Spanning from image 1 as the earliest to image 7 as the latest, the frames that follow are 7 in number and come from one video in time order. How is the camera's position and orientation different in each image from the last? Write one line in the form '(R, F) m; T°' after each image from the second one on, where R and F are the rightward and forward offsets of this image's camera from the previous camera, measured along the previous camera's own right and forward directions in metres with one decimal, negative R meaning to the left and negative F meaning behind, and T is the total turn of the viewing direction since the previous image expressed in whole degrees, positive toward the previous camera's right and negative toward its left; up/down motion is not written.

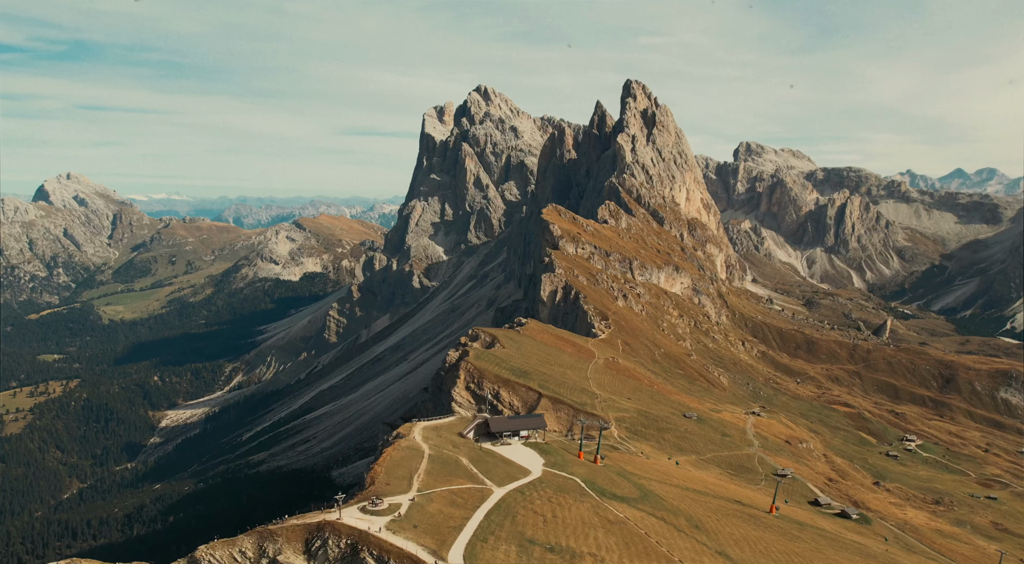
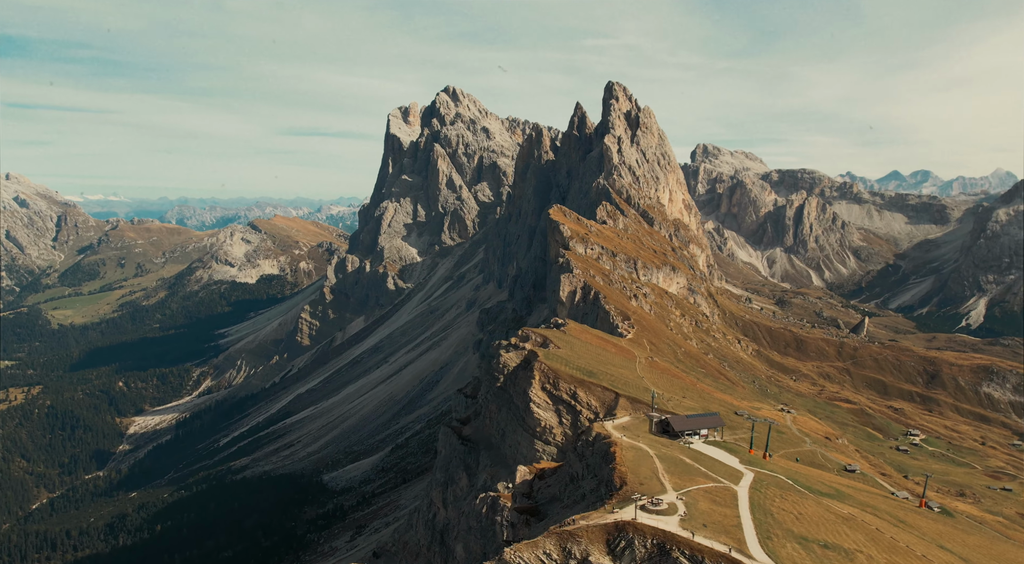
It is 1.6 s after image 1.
(-6.9, +0.2) m; +2°
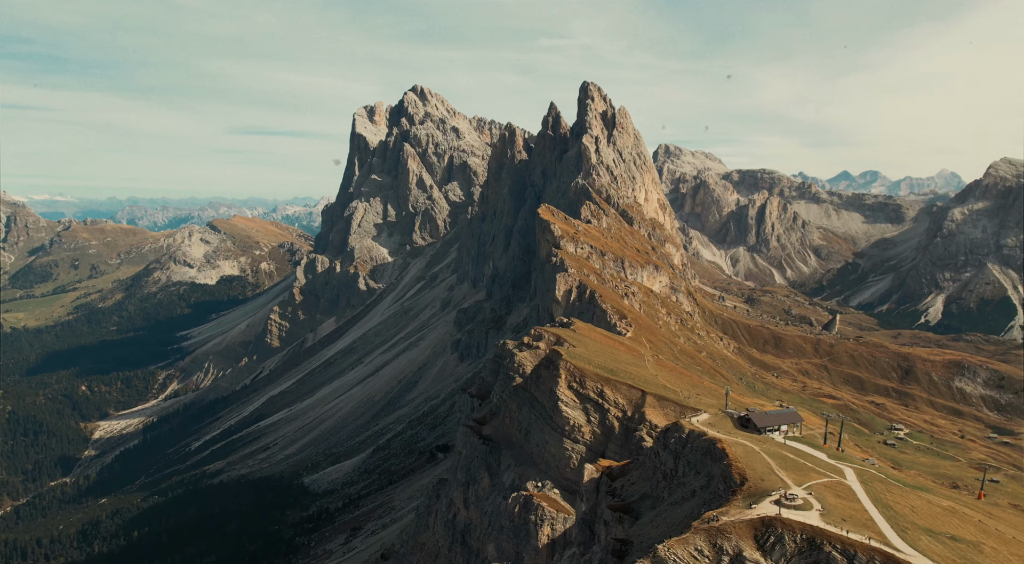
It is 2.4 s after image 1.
(-3.7, +0.2) m; +2°
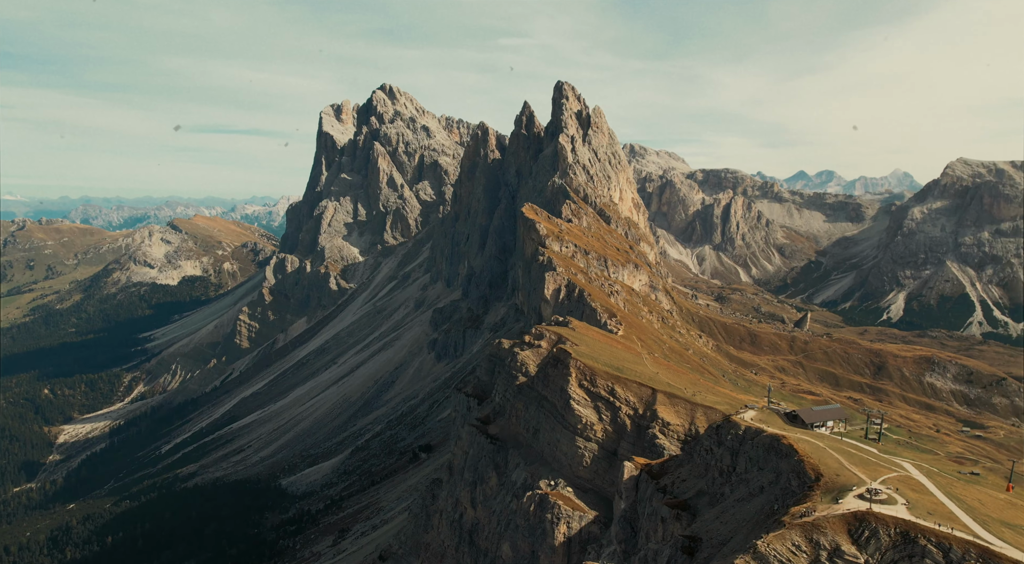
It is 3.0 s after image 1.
(-2.6, +0.2) m; +2°
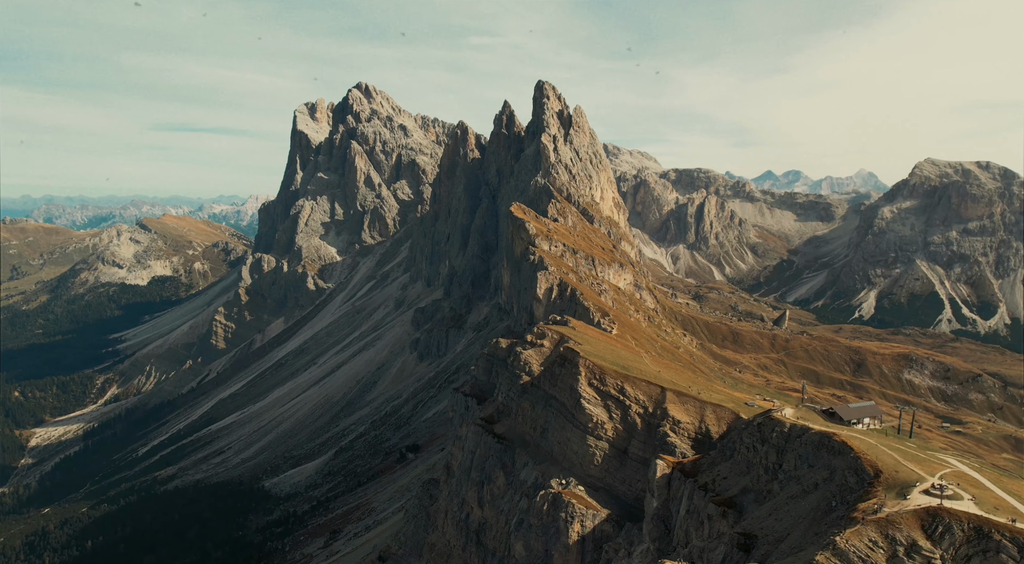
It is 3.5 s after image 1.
(-2.1, +0.1) m; +2°
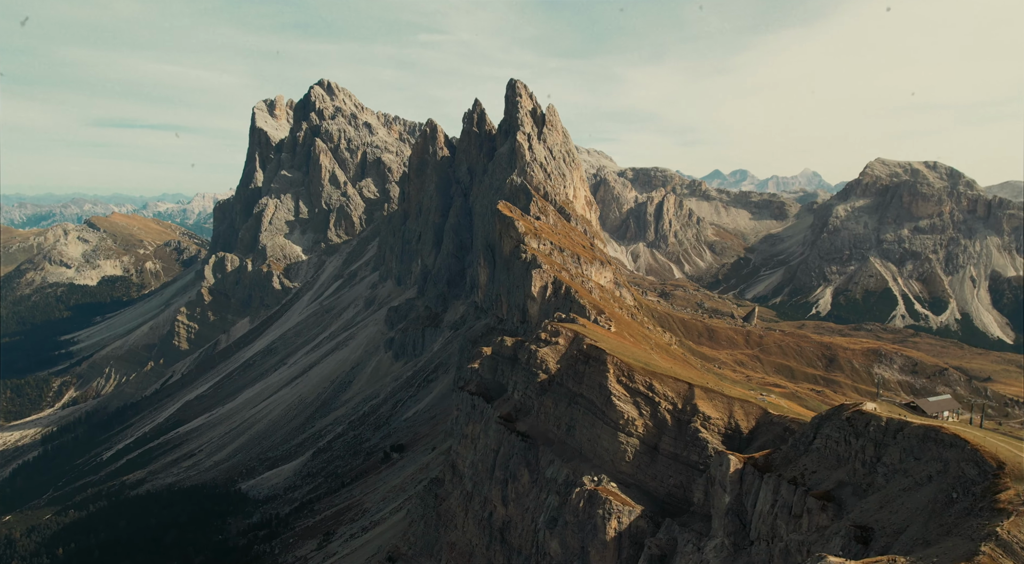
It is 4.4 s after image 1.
(-4.2, +0.2) m; +3°
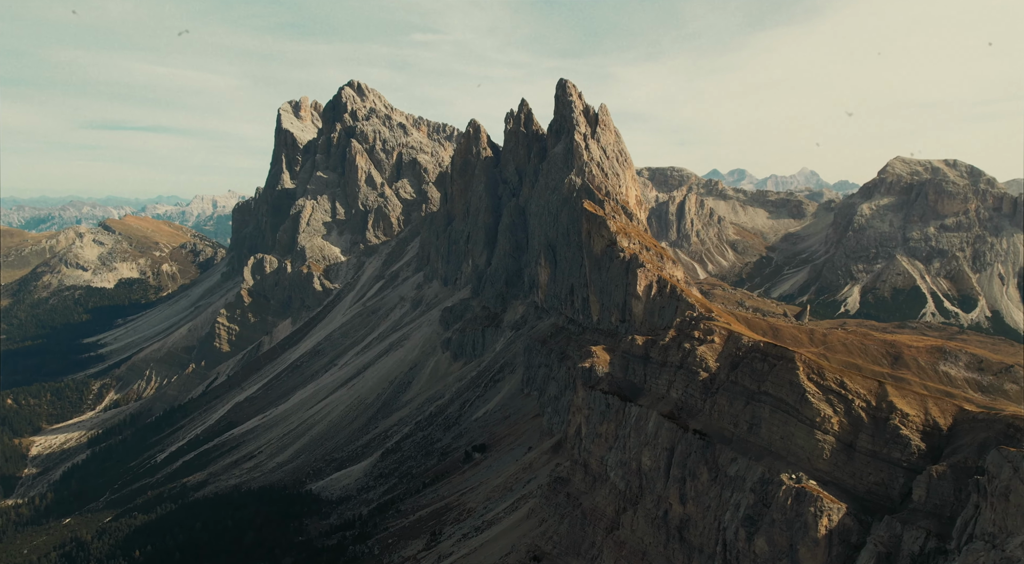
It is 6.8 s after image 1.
(-10.4, -1.0) m; -3°
